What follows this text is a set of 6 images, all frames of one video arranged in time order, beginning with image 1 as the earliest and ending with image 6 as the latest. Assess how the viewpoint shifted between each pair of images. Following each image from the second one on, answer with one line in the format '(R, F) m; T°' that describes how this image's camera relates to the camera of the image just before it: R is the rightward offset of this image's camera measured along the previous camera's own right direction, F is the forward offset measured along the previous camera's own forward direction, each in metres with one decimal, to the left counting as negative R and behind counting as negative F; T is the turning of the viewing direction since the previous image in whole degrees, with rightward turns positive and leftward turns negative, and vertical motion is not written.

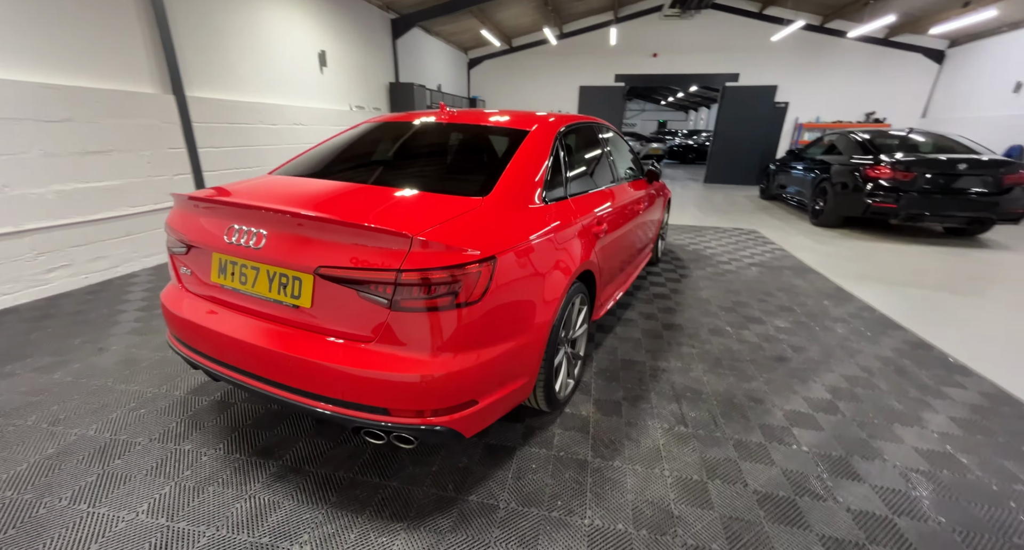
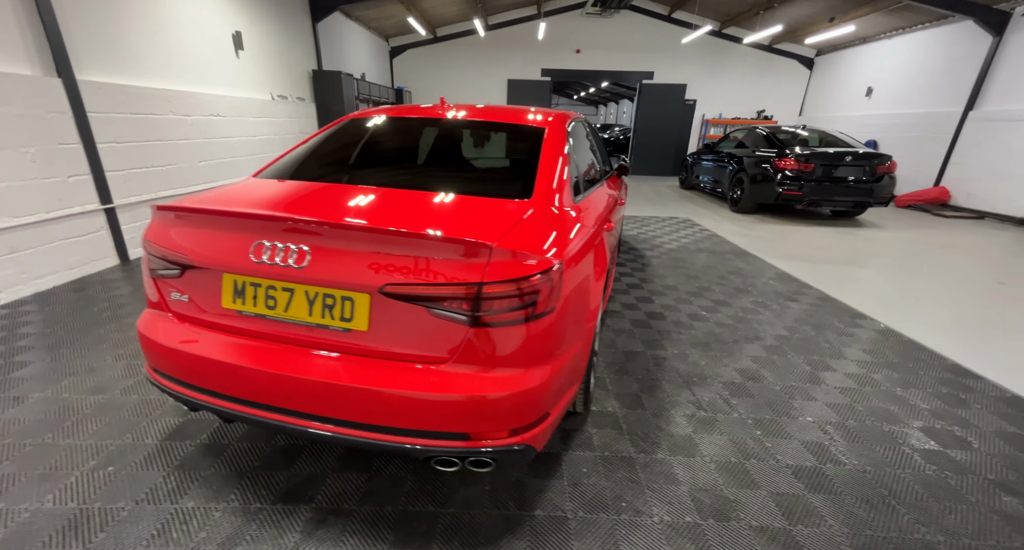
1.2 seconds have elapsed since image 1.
(-0.4, +0.1) m; +11°
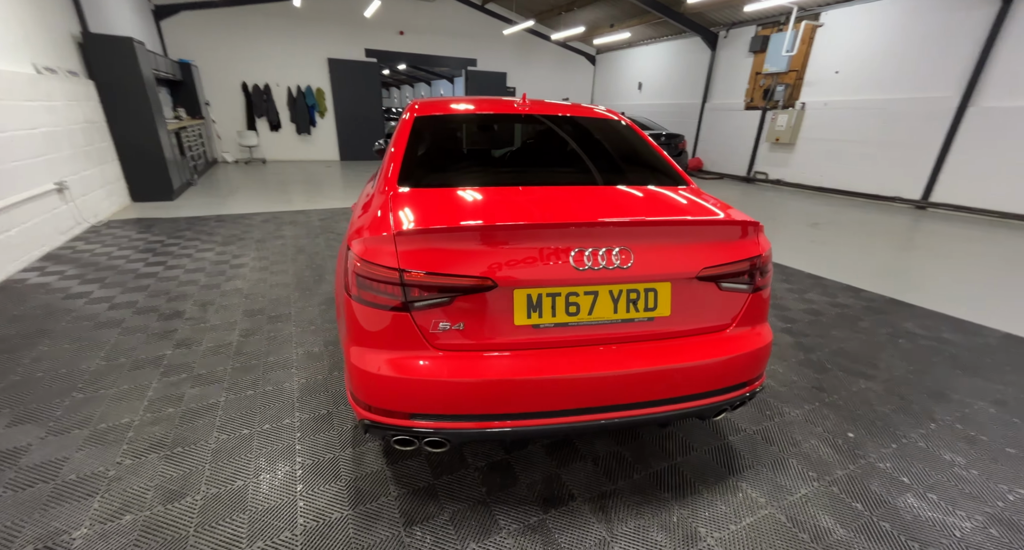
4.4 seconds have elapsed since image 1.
(-1.2, +0.2) m; +25°
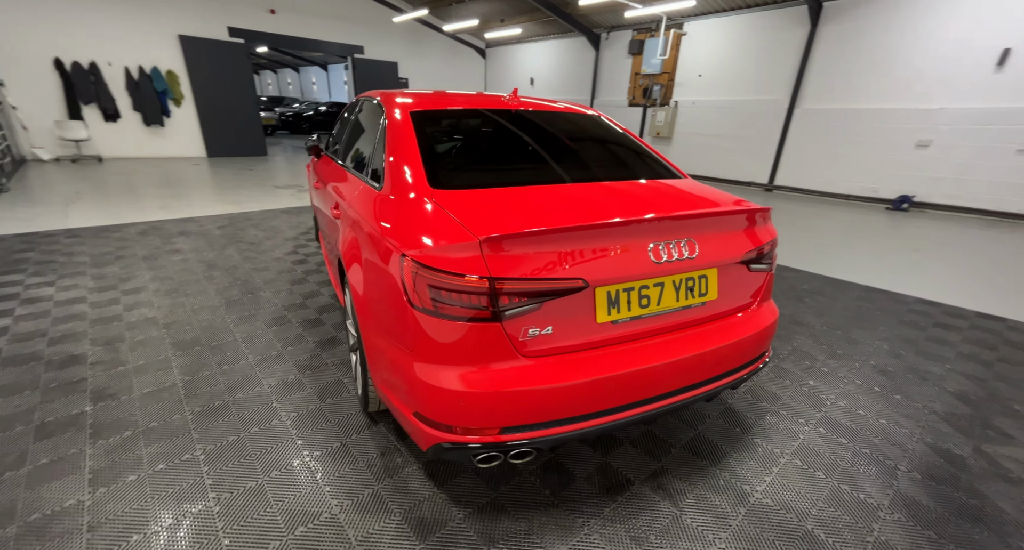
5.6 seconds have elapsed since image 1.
(-0.5, +0.1) m; +15°
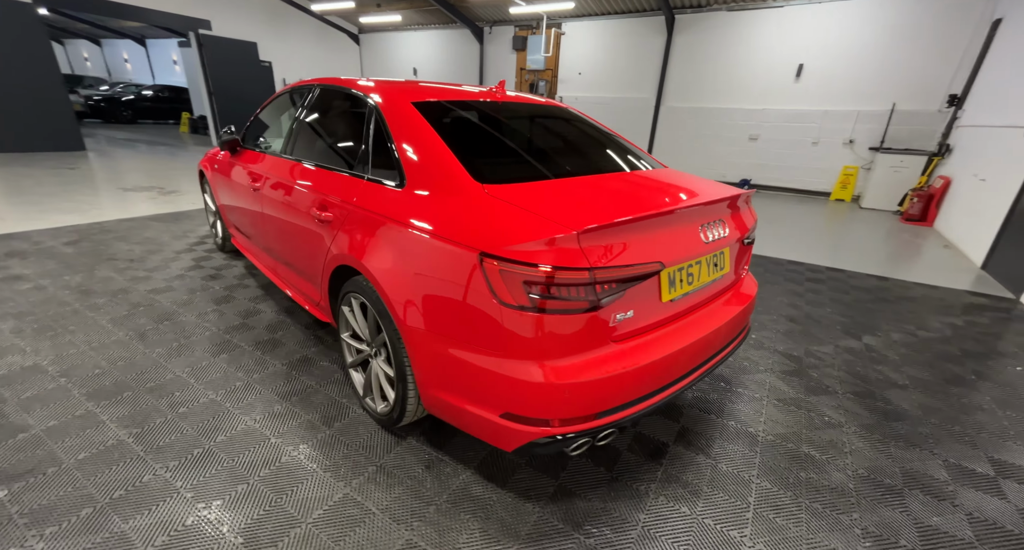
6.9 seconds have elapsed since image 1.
(-0.5, +0.1) m; +16°
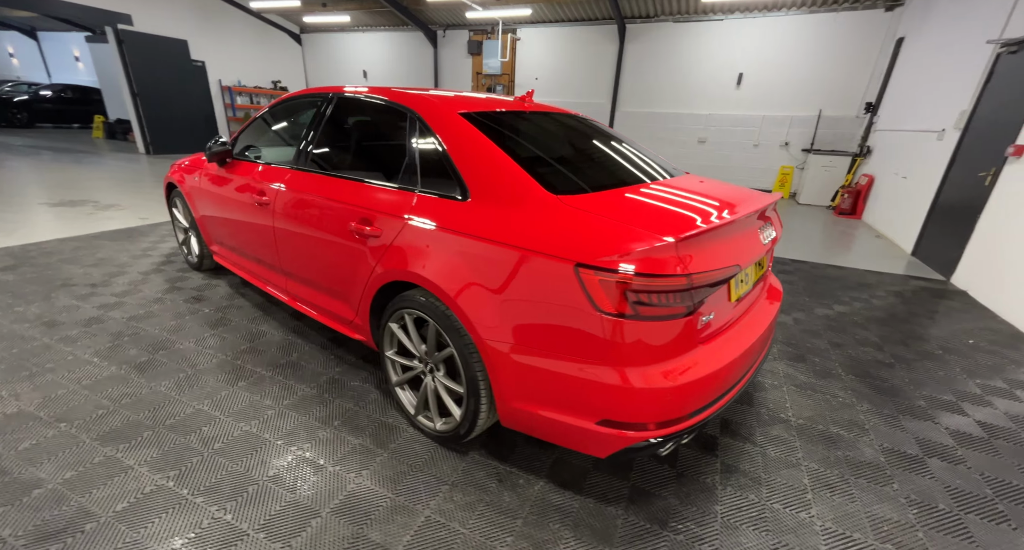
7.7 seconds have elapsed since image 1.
(-0.4, 0.0) m; +7°
